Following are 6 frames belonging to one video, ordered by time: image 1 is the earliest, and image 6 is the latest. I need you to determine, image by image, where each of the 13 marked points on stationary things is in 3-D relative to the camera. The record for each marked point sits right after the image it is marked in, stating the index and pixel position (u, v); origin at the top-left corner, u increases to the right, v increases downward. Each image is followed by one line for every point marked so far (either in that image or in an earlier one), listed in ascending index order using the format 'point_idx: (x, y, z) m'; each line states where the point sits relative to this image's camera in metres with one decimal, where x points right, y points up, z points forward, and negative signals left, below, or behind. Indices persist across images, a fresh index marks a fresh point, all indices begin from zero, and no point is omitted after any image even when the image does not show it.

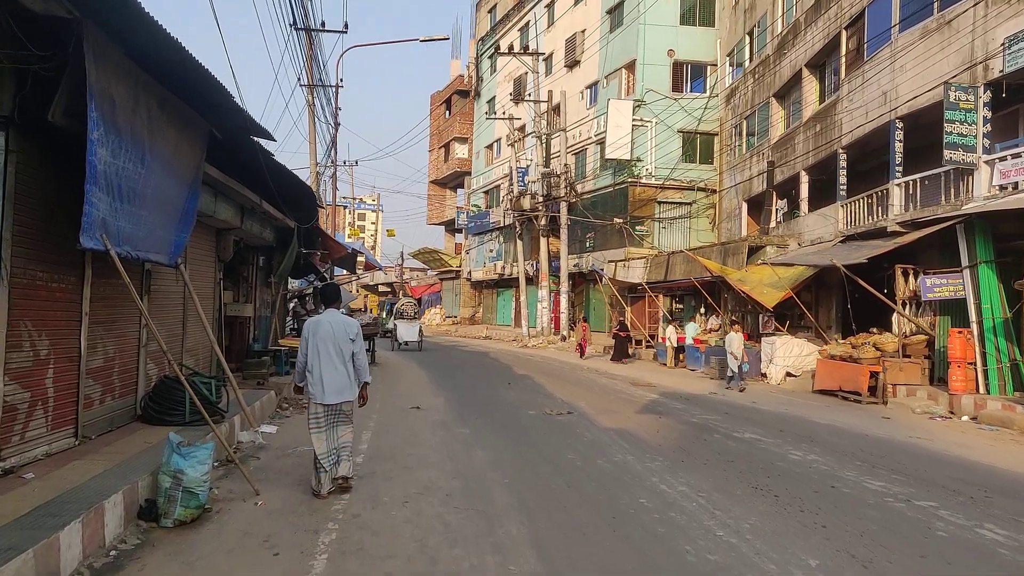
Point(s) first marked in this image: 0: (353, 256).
0: (-3.5, +0.7, +18.8) m
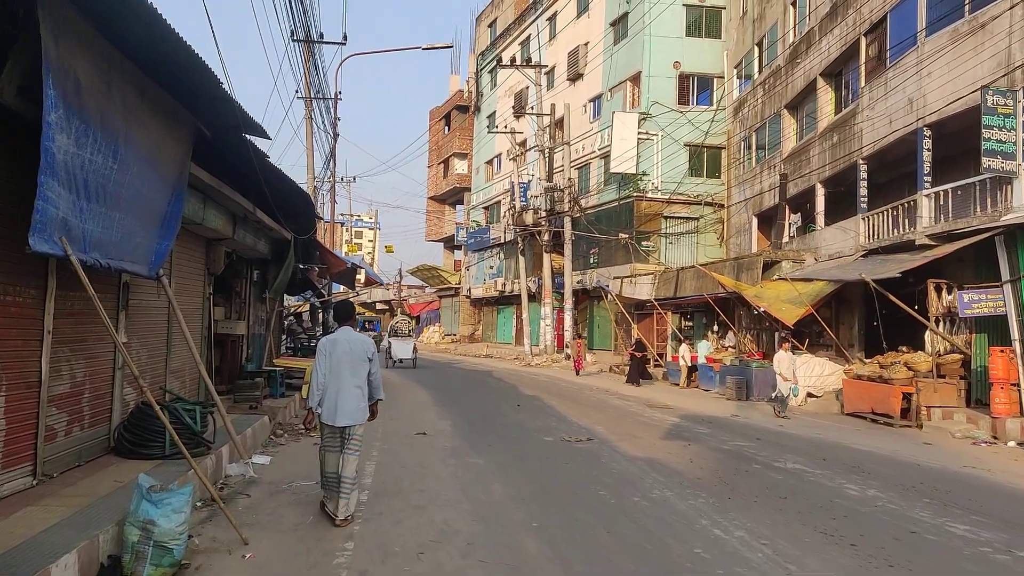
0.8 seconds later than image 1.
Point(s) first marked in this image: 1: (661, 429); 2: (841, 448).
0: (-3.3, +0.3, +17.9) m
1: (+1.9, -1.8, +11.2) m
2: (+3.8, -1.9, +10.1) m
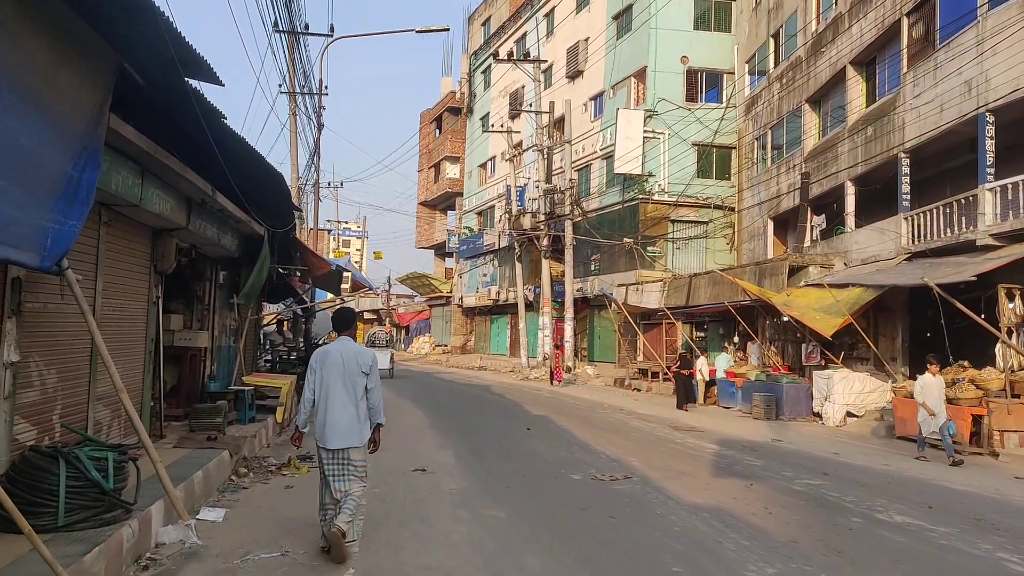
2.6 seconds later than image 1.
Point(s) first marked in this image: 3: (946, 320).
0: (-3.3, +0.2, +16.1) m
1: (+2.1, -1.9, +9.4) m
2: (+4.0, -1.9, +8.3) m
3: (+7.4, -0.5, +14.3) m
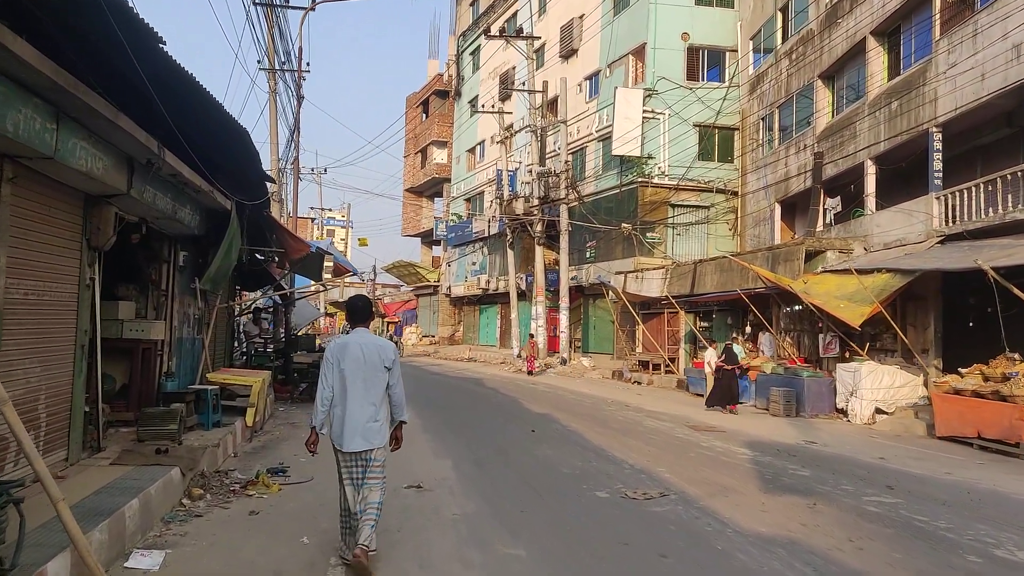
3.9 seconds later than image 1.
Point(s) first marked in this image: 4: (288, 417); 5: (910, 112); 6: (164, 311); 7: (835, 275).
0: (-3.3, +0.5, +14.7) m
1: (+2.2, -1.7, +8.1) m
2: (+4.1, -1.7, +7.0) m
3: (+7.4, -0.3, +13.1) m
4: (-3.0, -1.7, +11.6) m
5: (+7.2, +3.2, +15.6) m
6: (-3.4, -0.2, +8.5) m
7: (+6.0, +0.2, +15.9) m
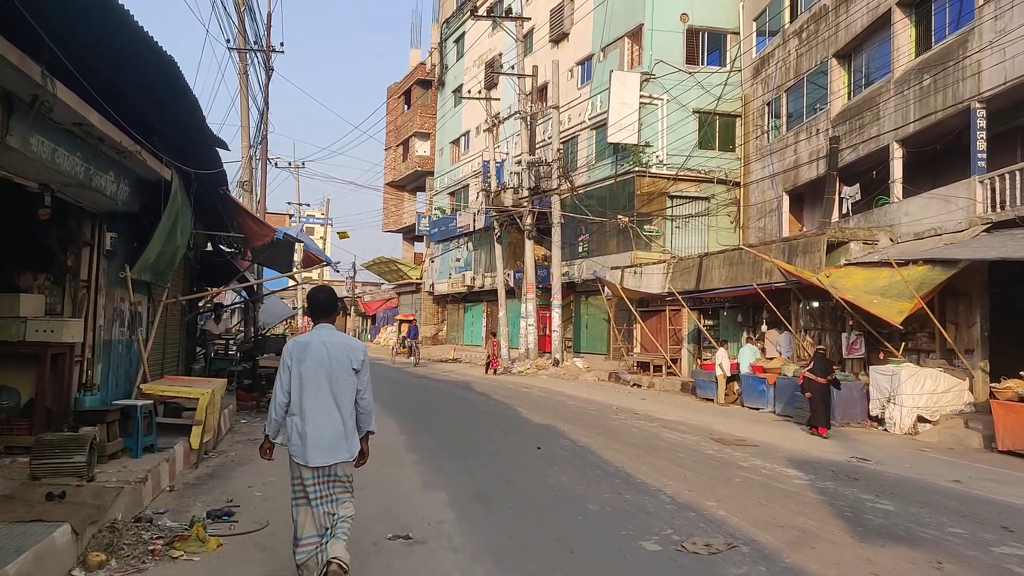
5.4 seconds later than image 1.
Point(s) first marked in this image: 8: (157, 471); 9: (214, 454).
0: (-3.4, +0.6, +13.0) m
1: (+2.3, -1.6, +6.5) m
2: (+4.2, -1.6, +5.5) m
3: (+7.3, -0.2, +11.6) m
4: (-3.0, -1.7, +9.9) m
5: (+7.1, +3.3, +14.1) m
6: (-3.4, -0.1, +6.8) m
7: (+5.9, +0.3, +14.4) m
8: (-2.4, -1.3, +5.9) m
9: (-2.8, -1.6, +8.1) m
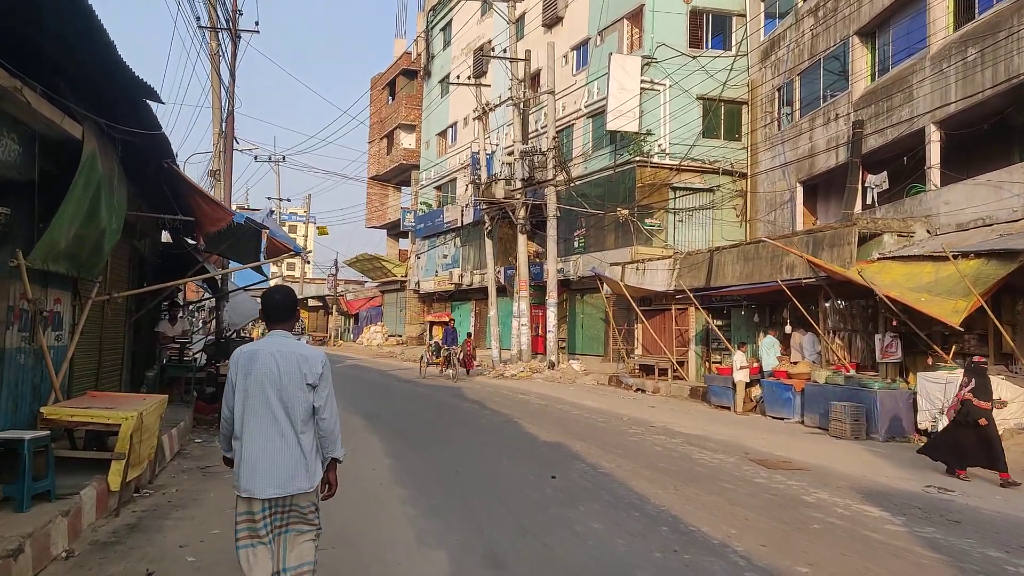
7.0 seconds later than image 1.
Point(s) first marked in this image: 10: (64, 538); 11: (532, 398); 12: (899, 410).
0: (-3.3, +0.6, +11.3) m
1: (+2.4, -1.6, +4.9) m
2: (+4.4, -1.6, +3.9) m
3: (+7.4, -0.2, +10.1) m
4: (-3.0, -1.6, +8.2) m
5: (+7.1, +3.3, +12.6) m
6: (-3.3, -0.1, +5.1) m
7: (+5.8, +0.4, +12.9) m
8: (-2.3, -1.2, +4.2) m
9: (-2.7, -1.5, +6.4) m
10: (-2.4, -1.3, +4.6) m
11: (+0.4, -2.1, +16.5) m
12: (+5.2, -1.7, +11.5) m
